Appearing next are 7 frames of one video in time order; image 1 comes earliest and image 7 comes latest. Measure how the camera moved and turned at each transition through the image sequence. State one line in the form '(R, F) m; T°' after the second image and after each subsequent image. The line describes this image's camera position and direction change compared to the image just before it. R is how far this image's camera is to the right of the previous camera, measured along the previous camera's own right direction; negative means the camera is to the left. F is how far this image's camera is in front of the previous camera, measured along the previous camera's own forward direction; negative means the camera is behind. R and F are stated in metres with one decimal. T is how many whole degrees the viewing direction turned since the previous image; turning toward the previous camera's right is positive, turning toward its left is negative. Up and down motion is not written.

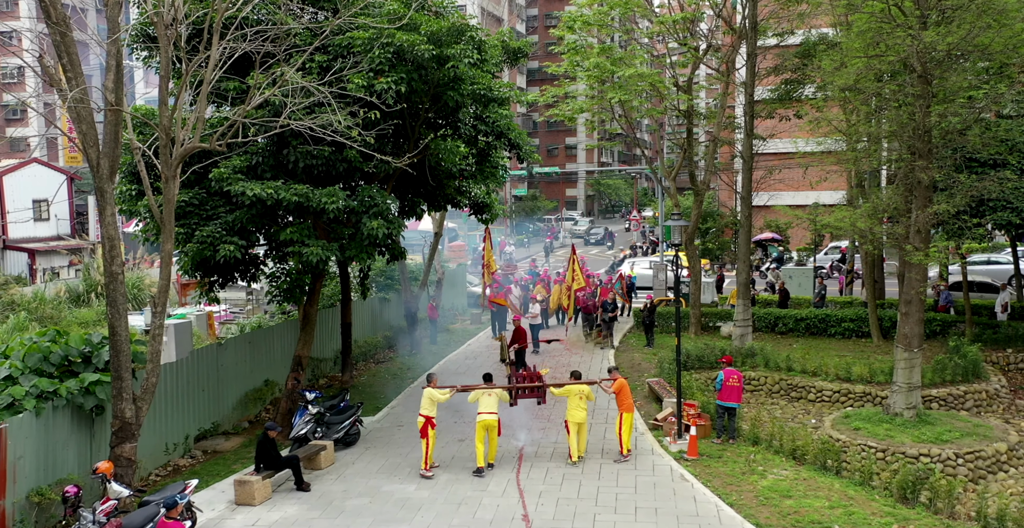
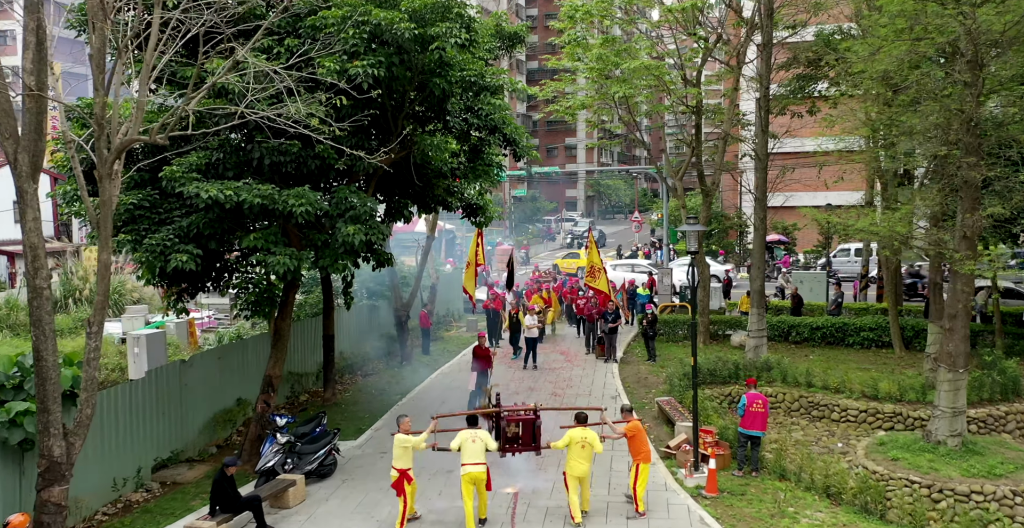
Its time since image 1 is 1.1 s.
(+0.1, +1.5) m; 0°
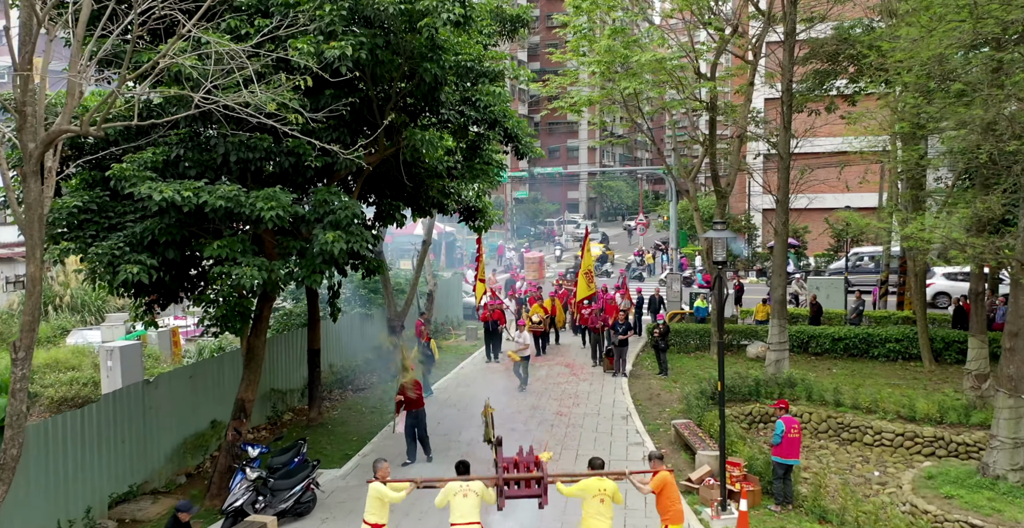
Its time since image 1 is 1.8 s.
(0.0, +1.4) m; 0°
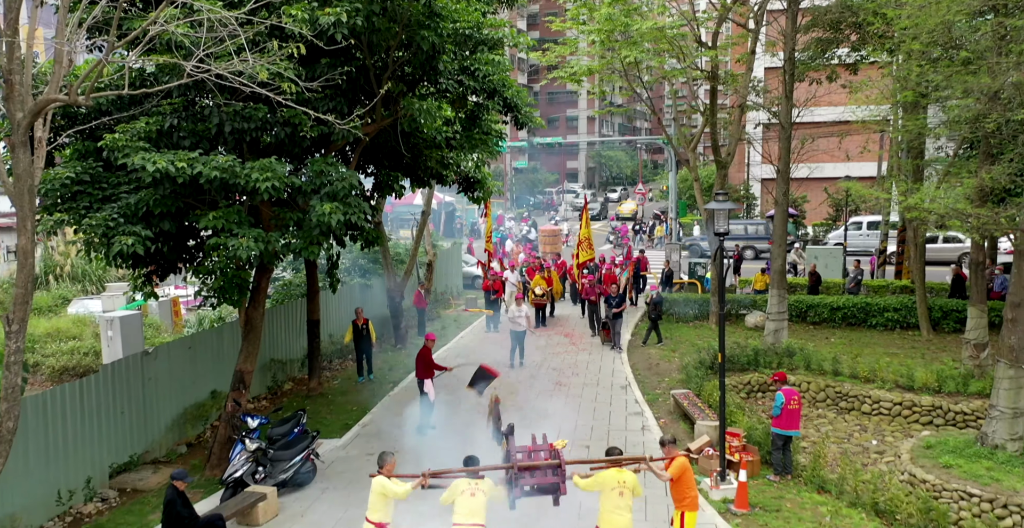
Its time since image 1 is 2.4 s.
(0.0, +0.1) m; 0°
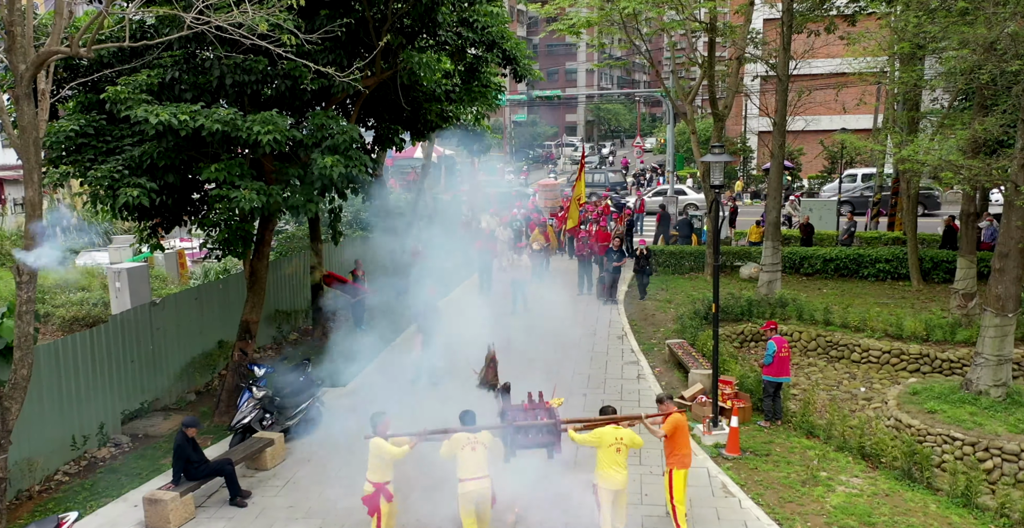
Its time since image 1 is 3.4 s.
(0.0, -0.2) m; 0°
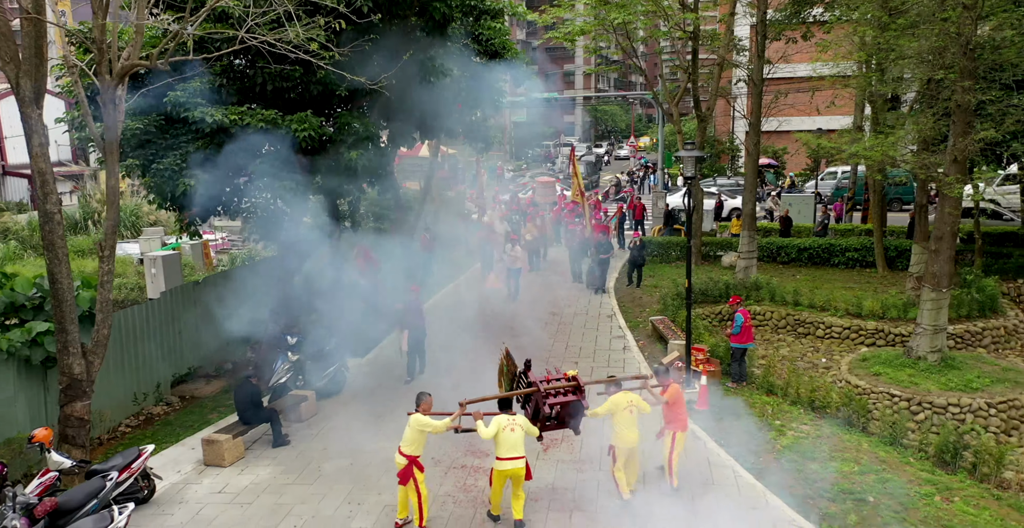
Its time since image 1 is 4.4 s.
(0.0, -1.5) m; 0°
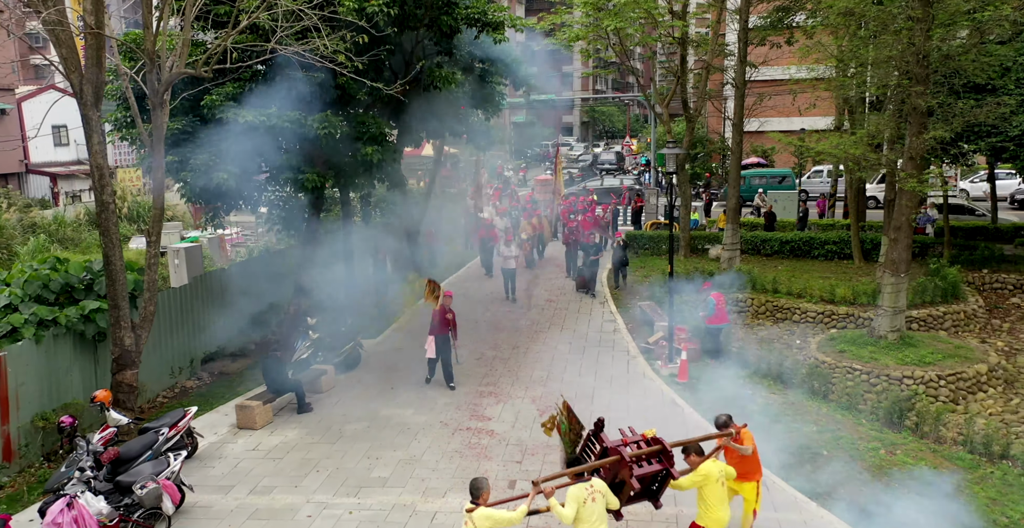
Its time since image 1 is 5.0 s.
(0.0, -1.2) m; 0°
